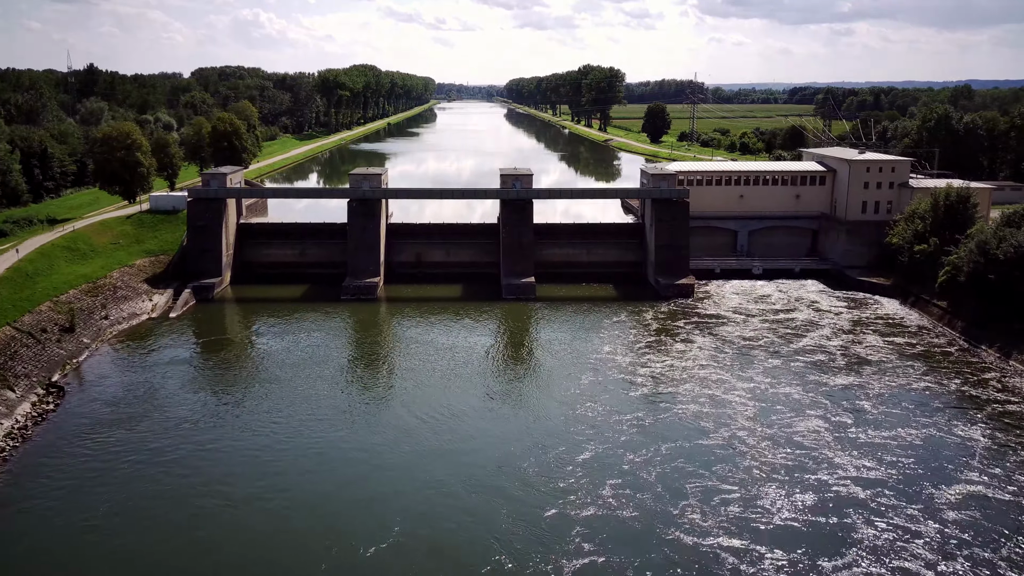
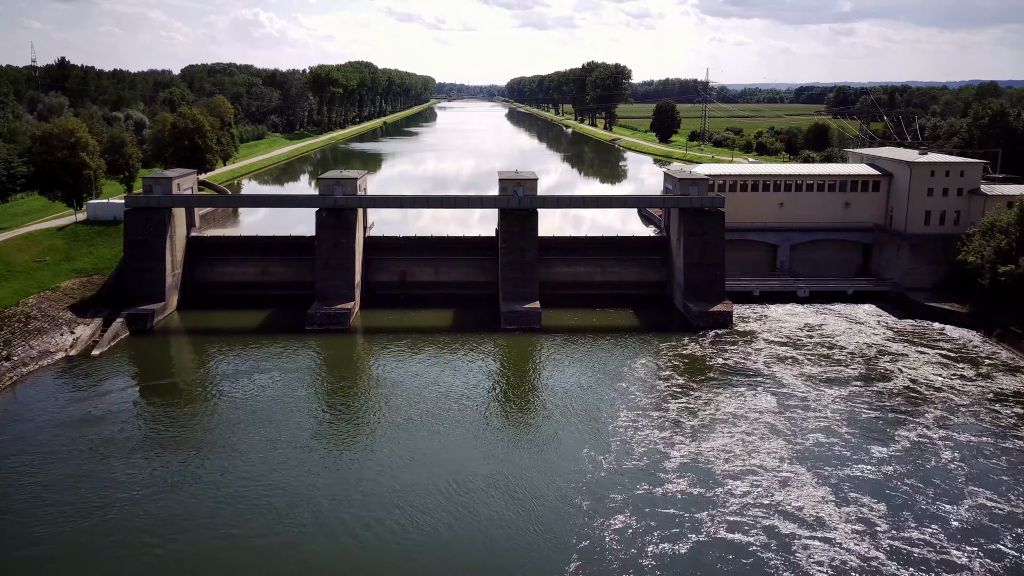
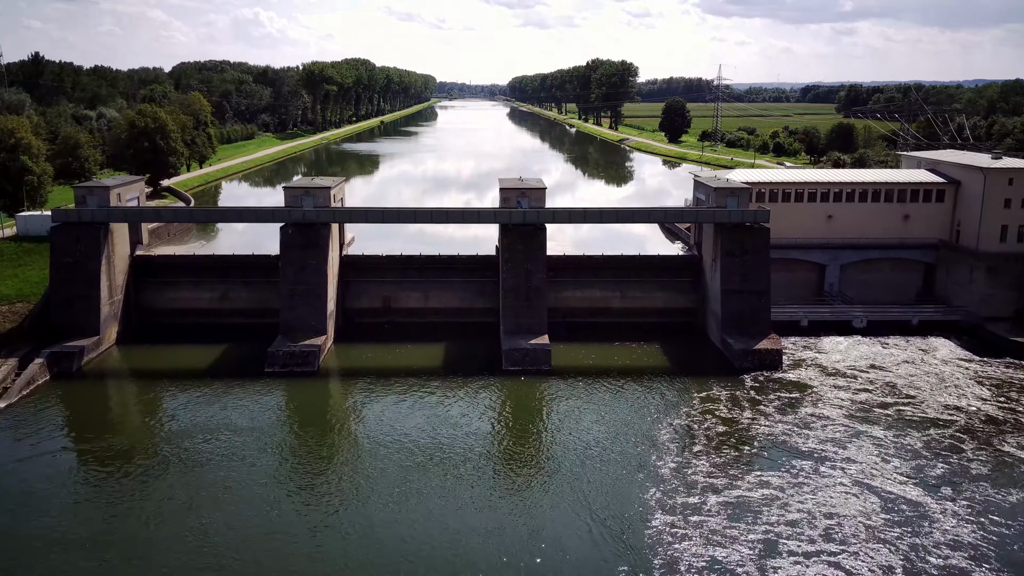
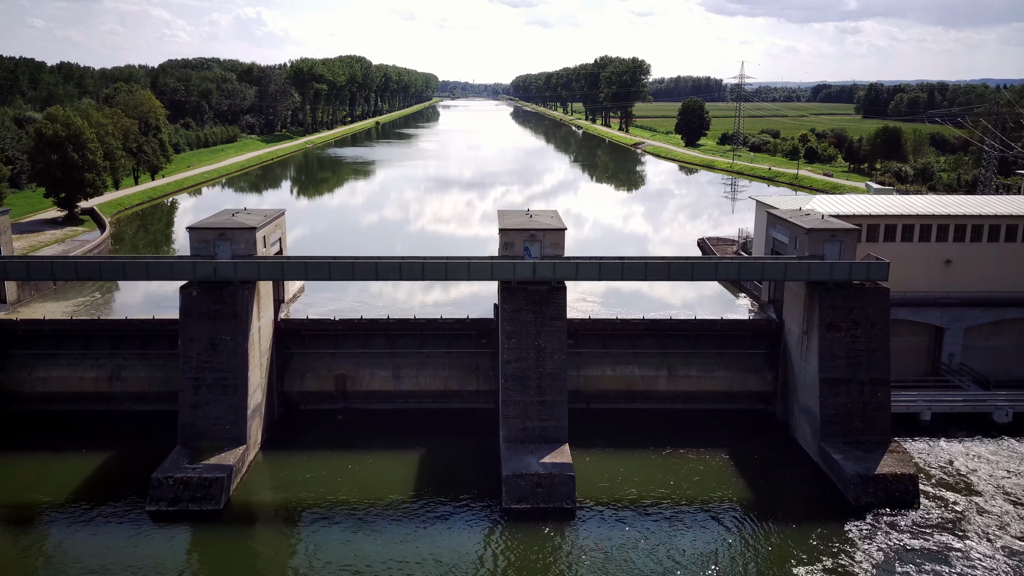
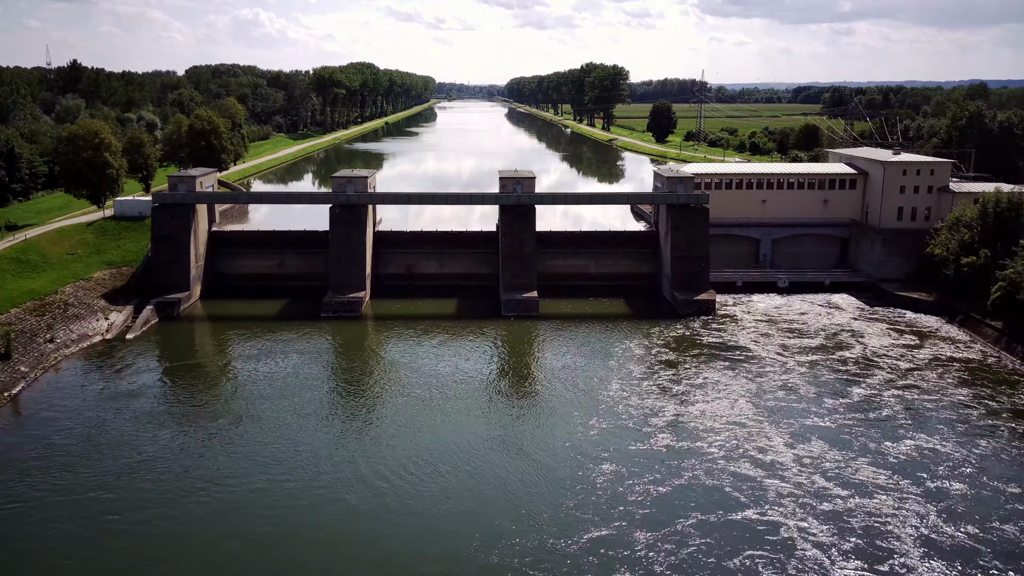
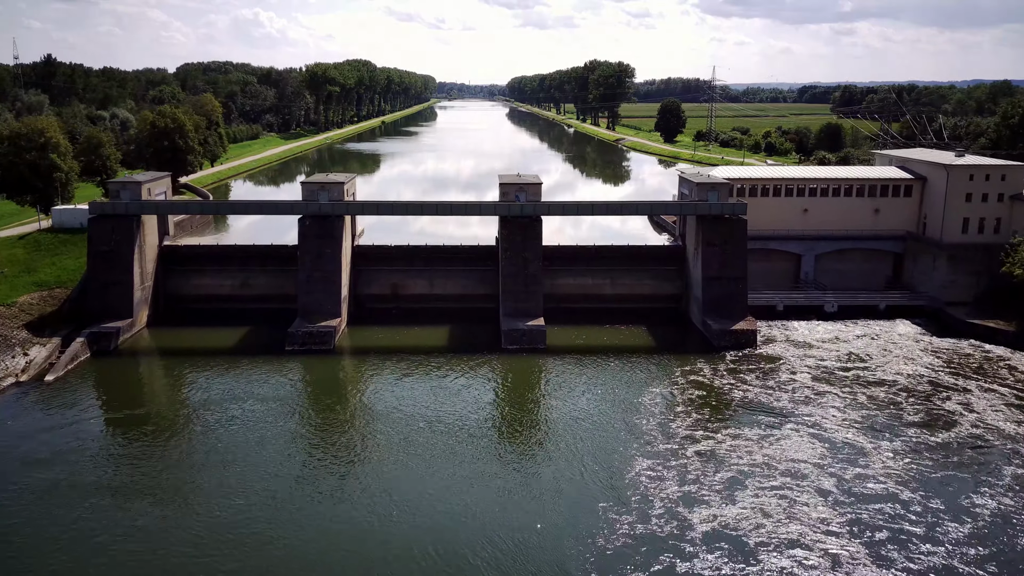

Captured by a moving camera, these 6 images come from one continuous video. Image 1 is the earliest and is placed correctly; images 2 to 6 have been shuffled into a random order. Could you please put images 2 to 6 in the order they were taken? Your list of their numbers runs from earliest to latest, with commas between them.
5, 2, 6, 3, 4
